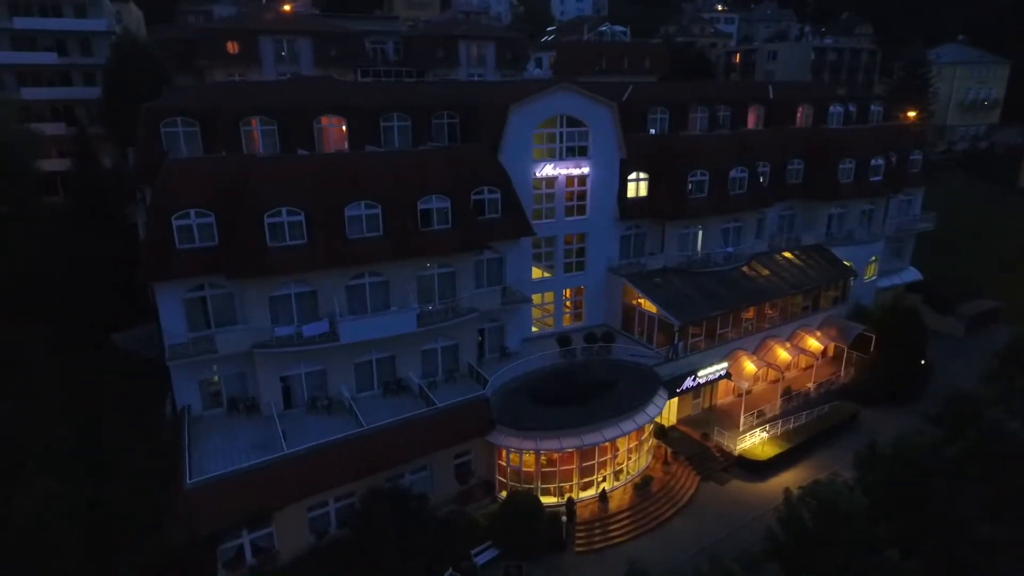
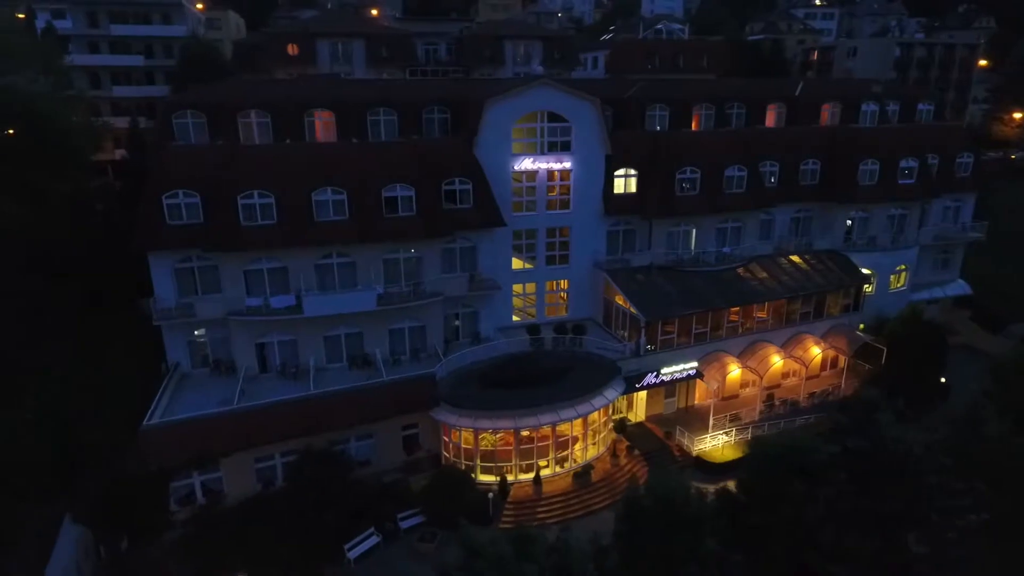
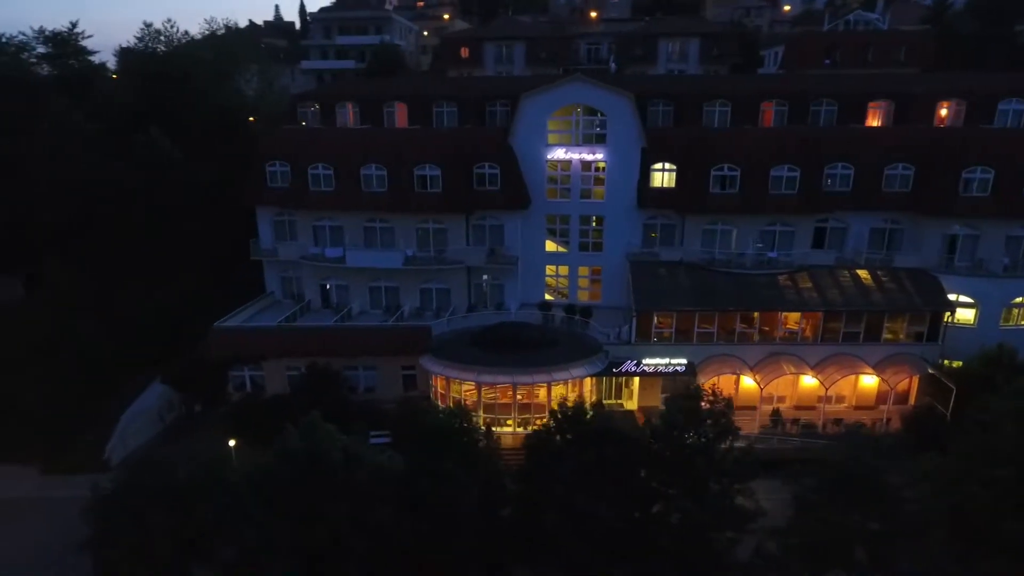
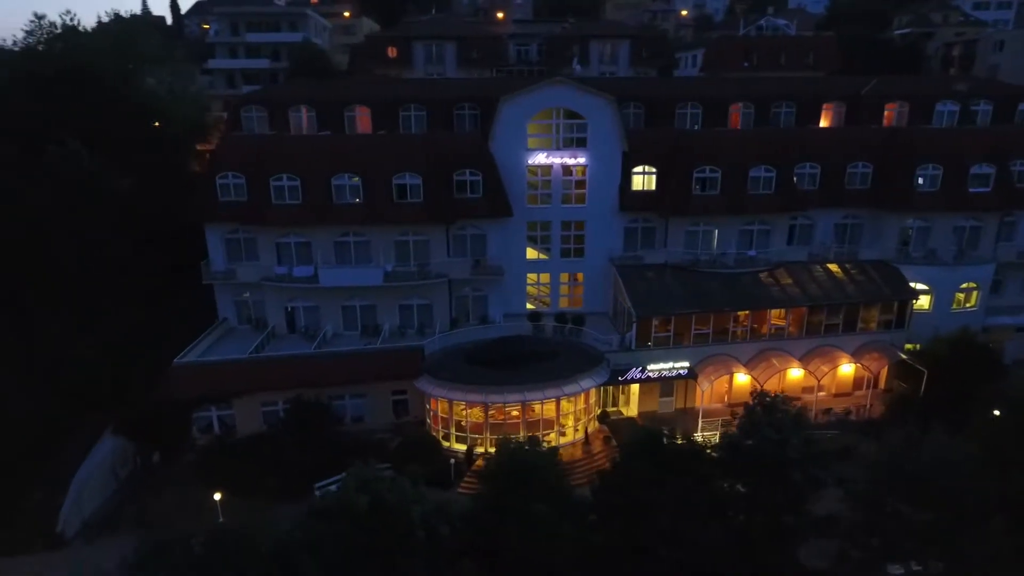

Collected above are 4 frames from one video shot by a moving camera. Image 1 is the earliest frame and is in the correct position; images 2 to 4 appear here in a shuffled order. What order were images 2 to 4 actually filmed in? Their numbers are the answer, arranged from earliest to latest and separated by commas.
2, 4, 3
